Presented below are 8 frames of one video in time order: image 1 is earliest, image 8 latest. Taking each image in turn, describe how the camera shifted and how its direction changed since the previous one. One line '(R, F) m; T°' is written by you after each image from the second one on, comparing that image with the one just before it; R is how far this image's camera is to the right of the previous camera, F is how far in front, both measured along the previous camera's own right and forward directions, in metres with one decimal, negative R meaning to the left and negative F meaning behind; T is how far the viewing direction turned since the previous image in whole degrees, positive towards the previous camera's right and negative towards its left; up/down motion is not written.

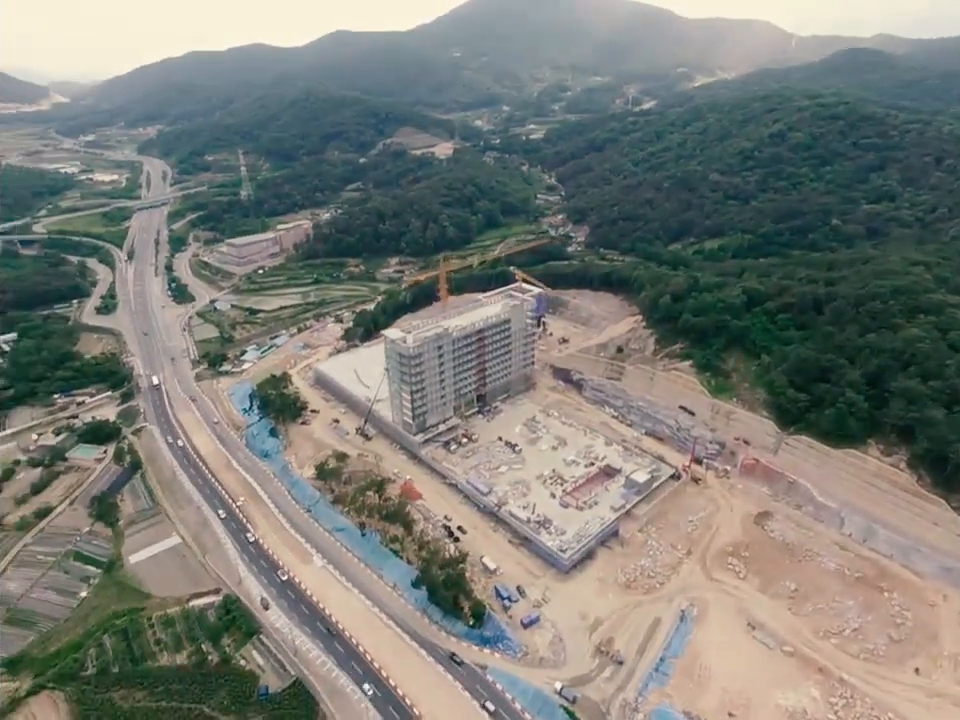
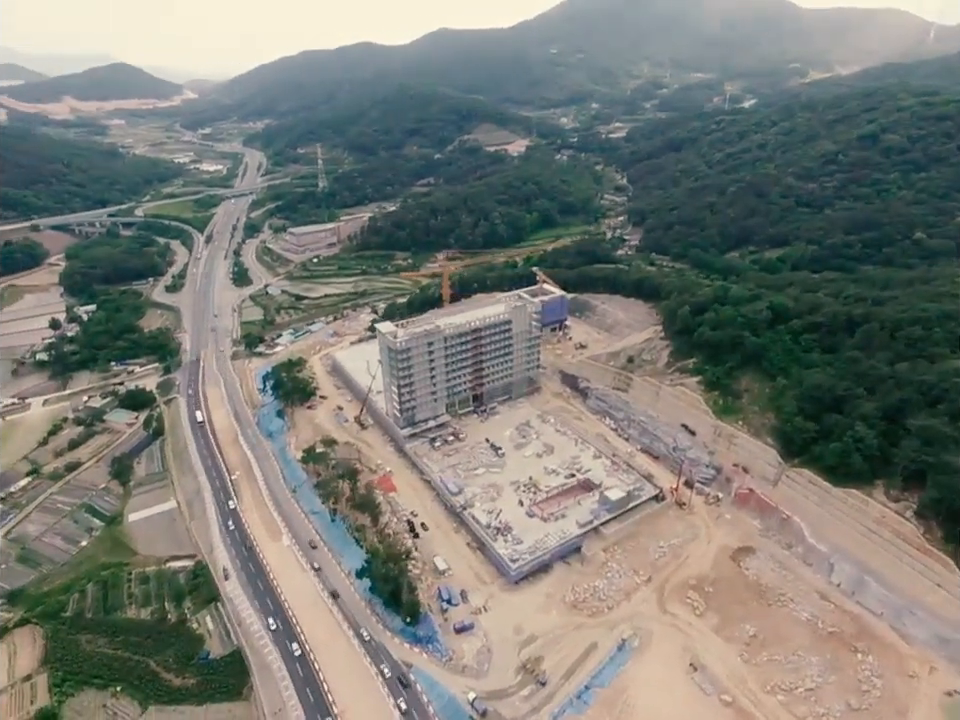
(+9.0, +1.1) m; -9°
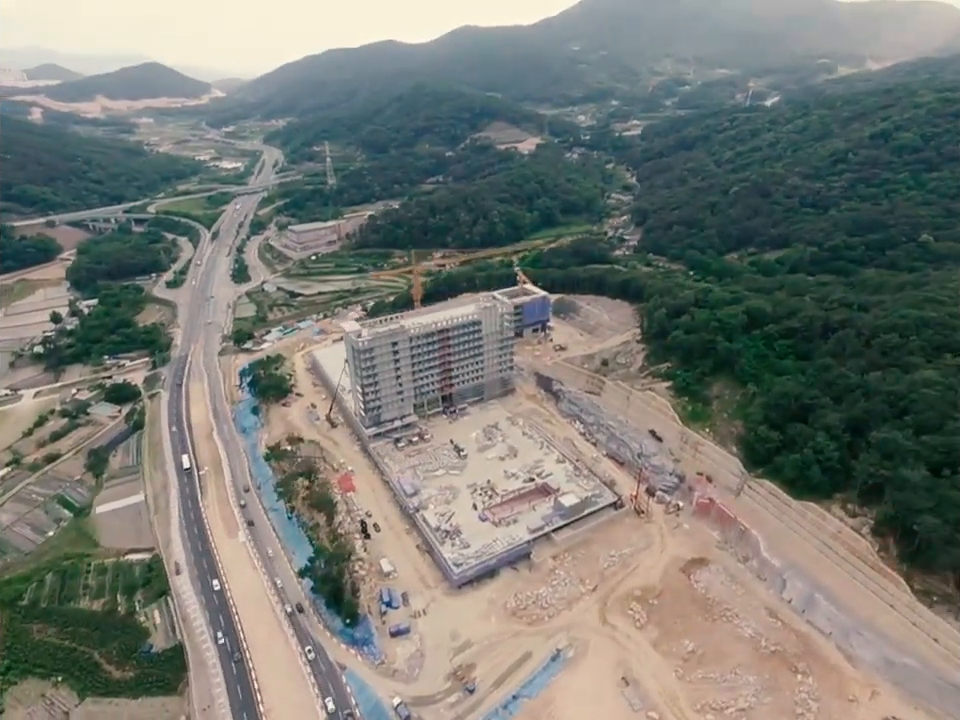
(+5.6, +0.6) m; -2°
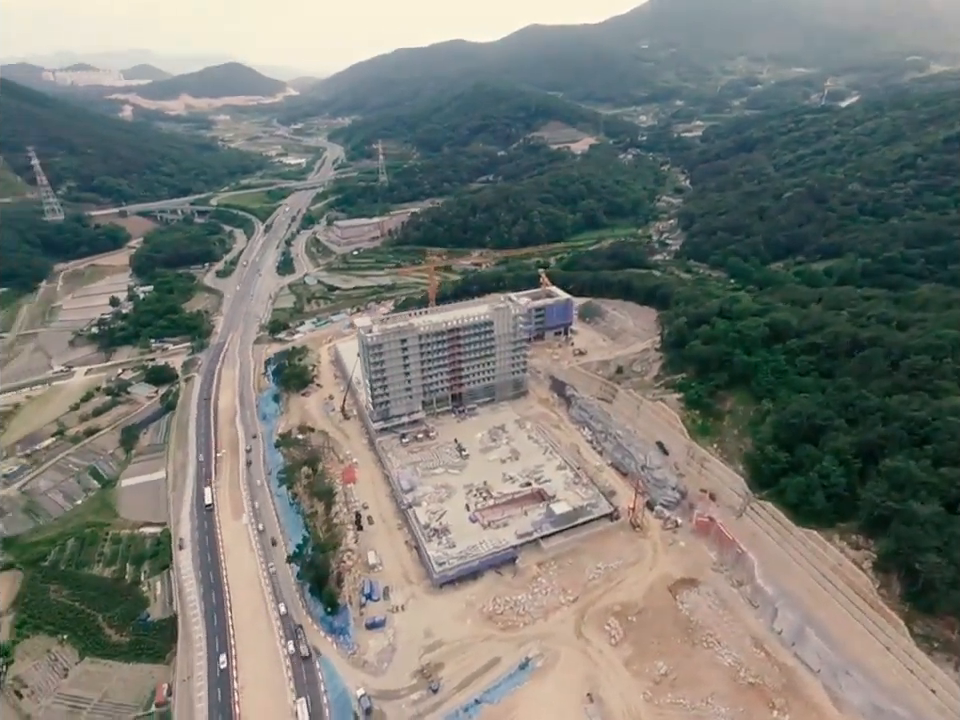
(+4.6, +0.3) m; -6°
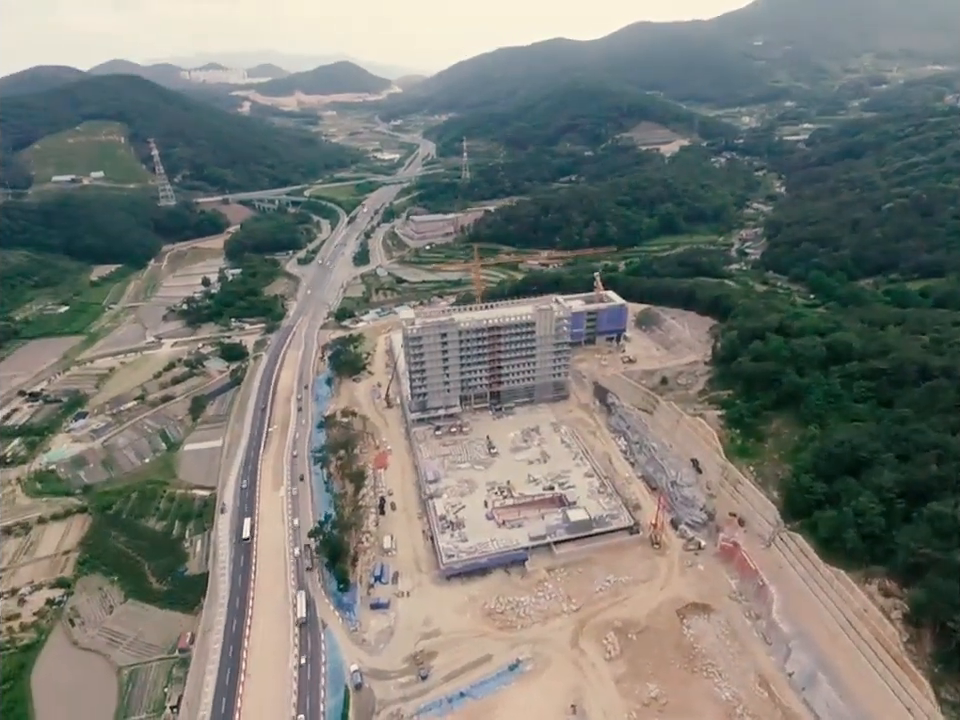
(+4.3, 0.0) m; -8°
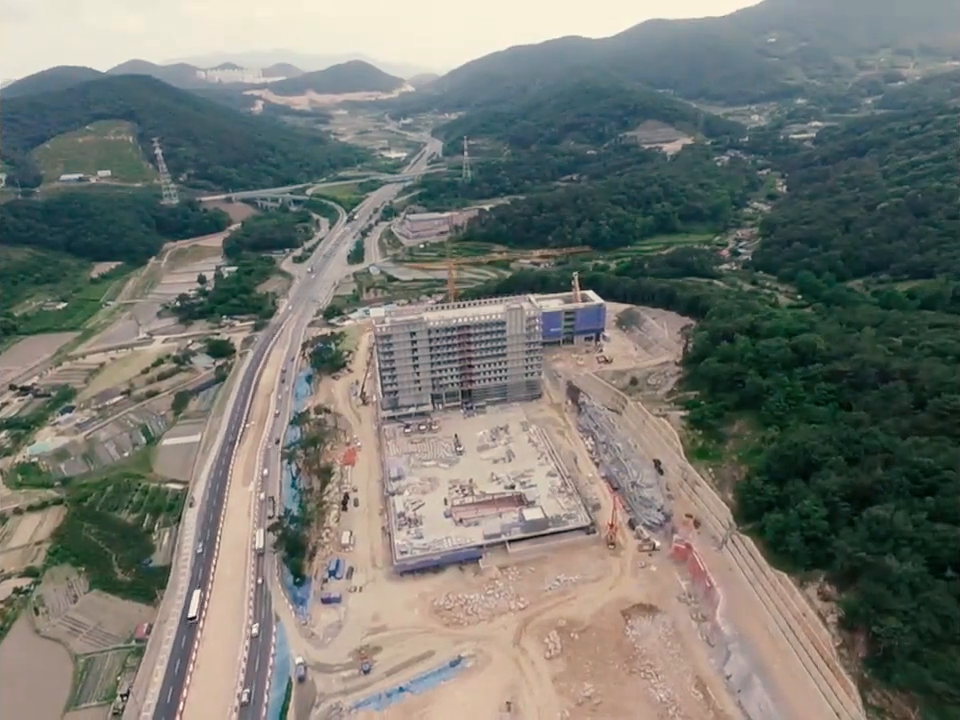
(+4.4, -0.2) m; -1°
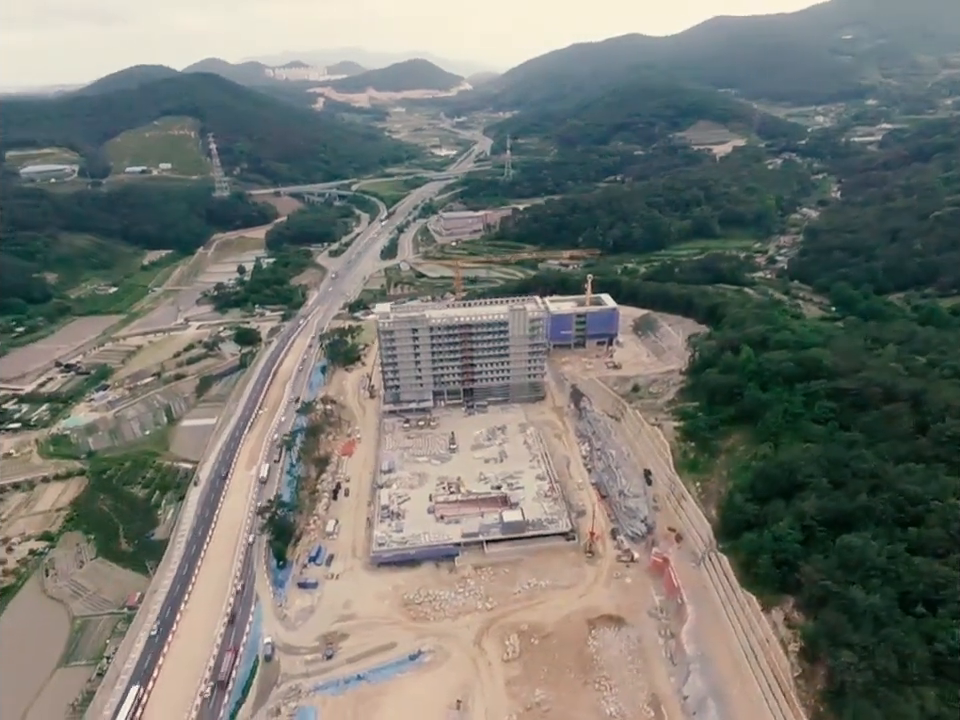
(+4.9, +0.1) m; -5°
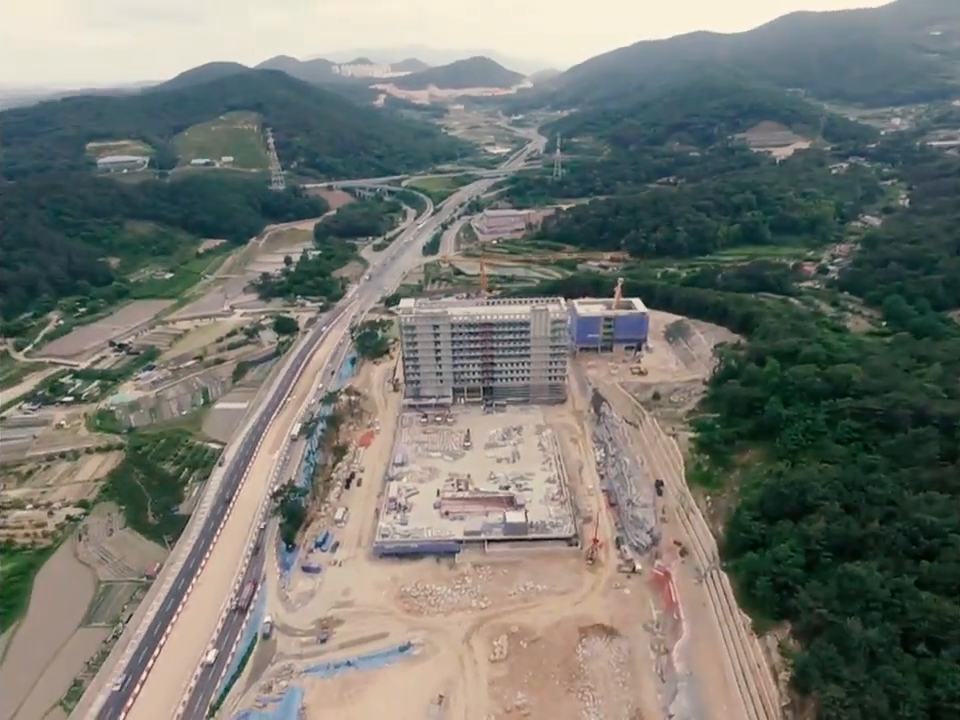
(+3.0, +0.1) m; -5°
